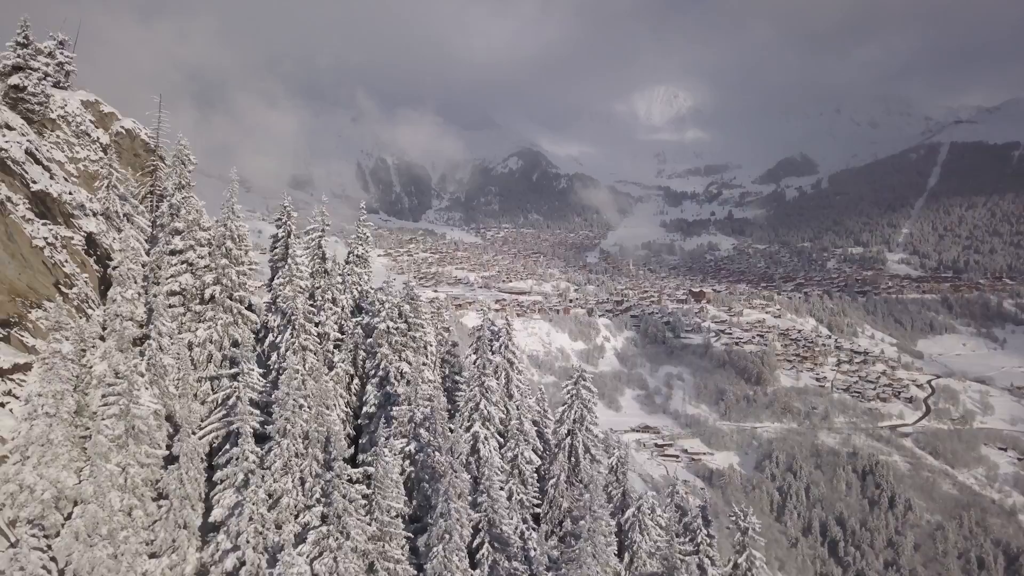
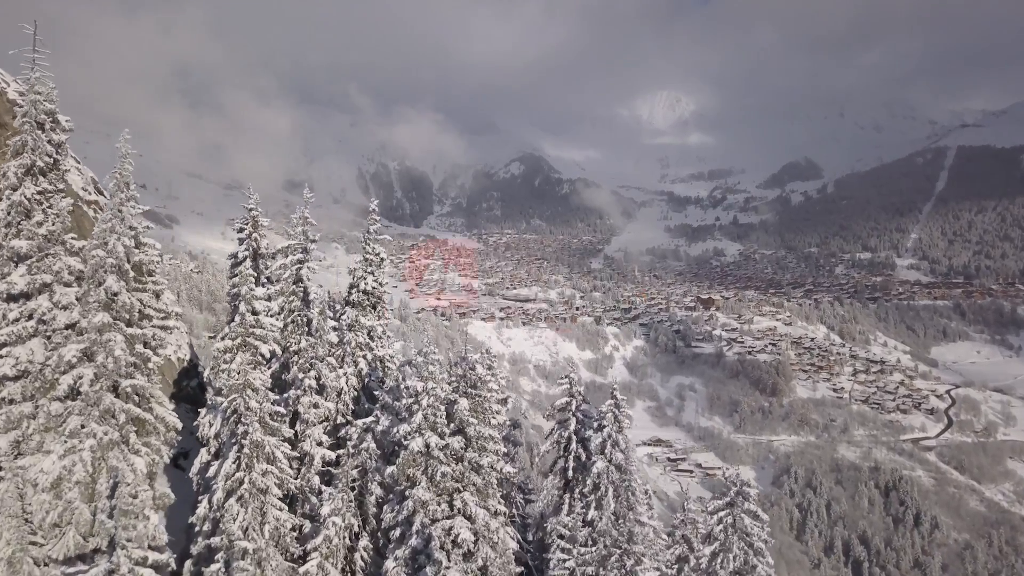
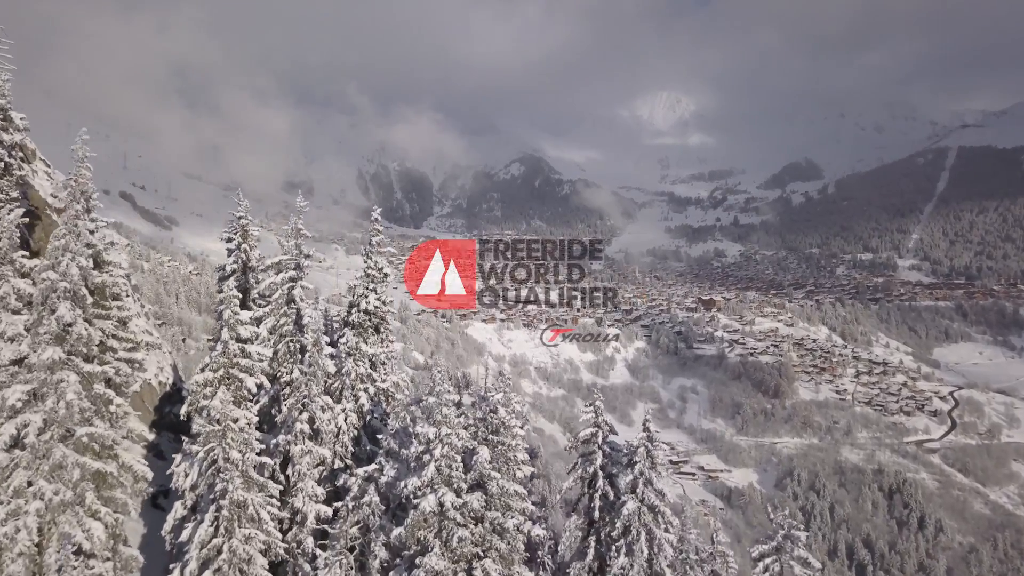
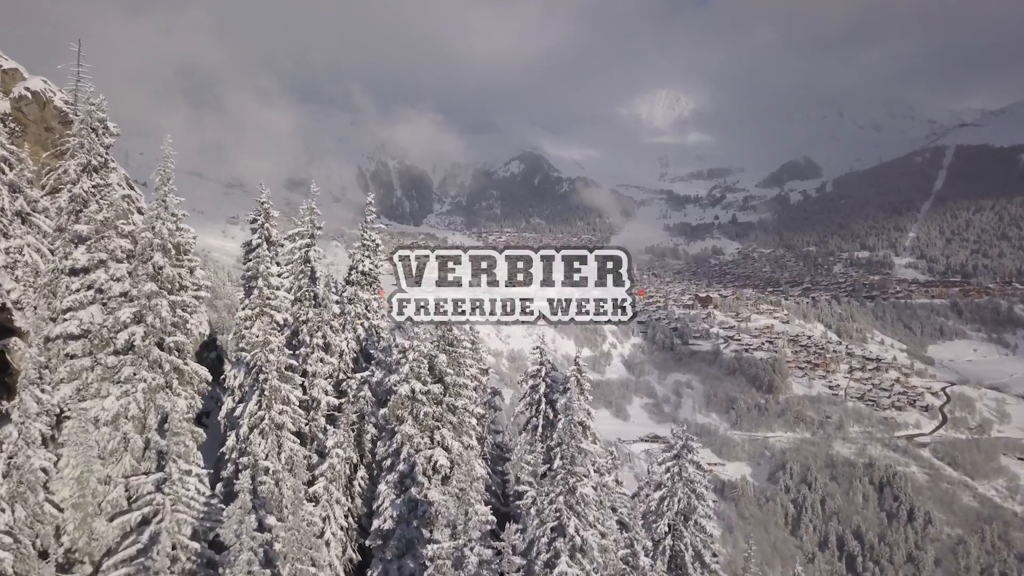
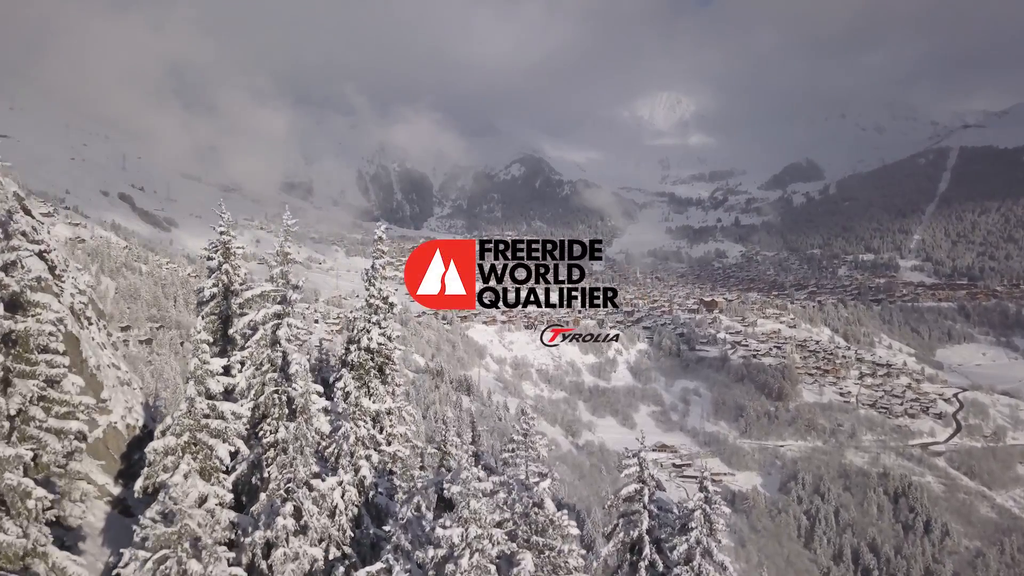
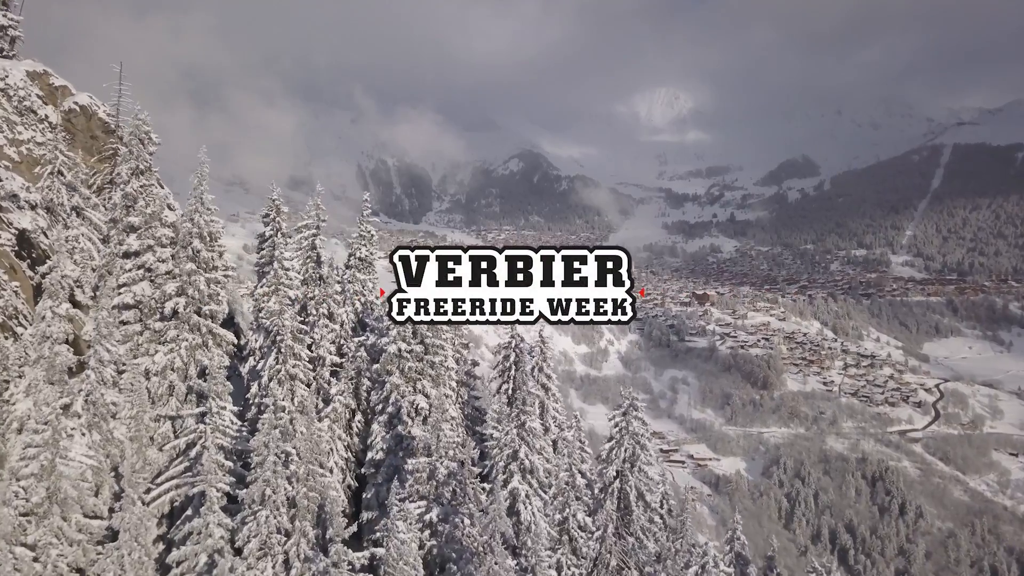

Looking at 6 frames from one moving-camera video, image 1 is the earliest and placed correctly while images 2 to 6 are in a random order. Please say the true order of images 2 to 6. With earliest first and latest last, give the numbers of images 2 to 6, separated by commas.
6, 4, 2, 3, 5
